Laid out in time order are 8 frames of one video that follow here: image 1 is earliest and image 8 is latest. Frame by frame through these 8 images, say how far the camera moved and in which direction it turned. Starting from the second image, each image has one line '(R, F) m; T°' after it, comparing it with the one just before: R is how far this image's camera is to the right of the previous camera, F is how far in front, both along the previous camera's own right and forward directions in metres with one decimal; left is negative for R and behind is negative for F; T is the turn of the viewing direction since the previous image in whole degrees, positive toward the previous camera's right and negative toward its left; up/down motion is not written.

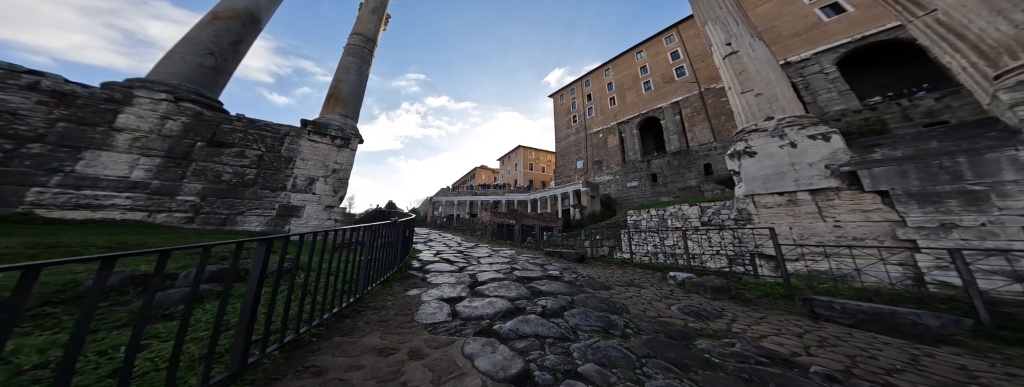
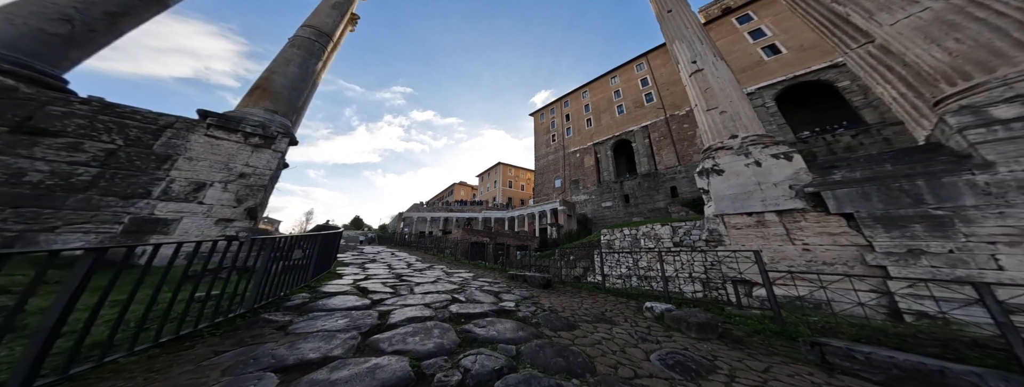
(+0.4, +0.5) m; +5°
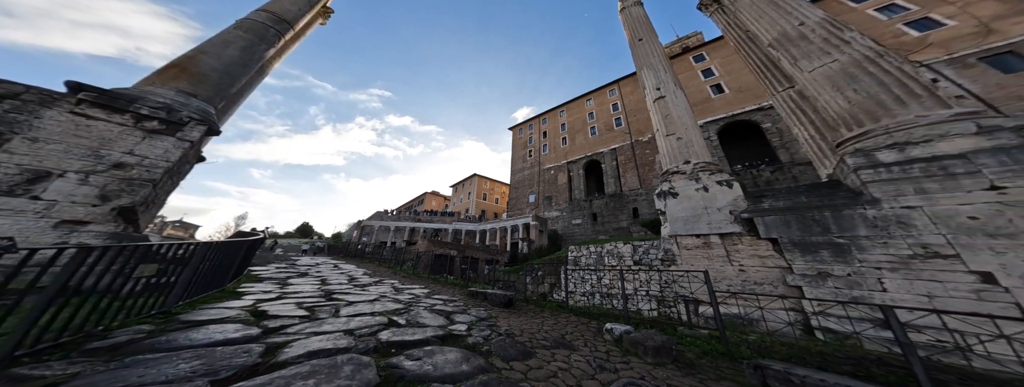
(+0.1, +0.2) m; +7°
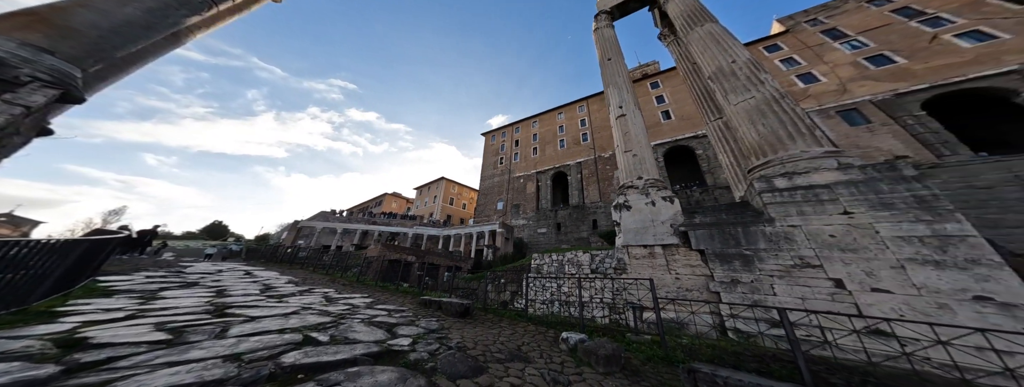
(+0.1, +0.1) m; +9°
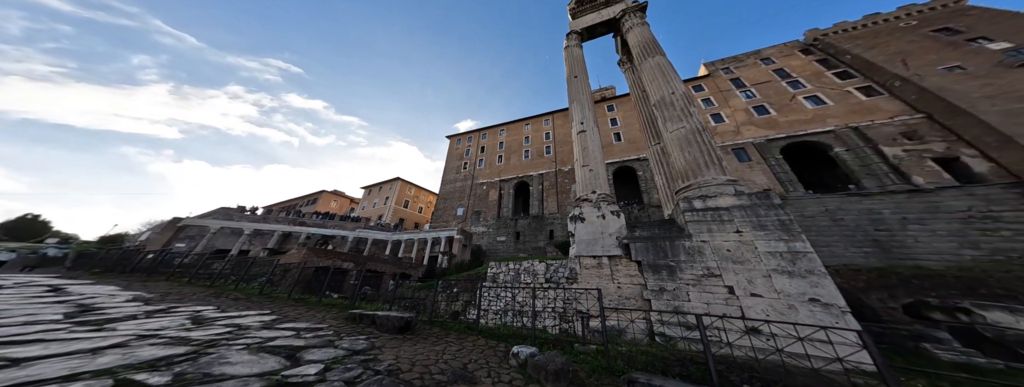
(0.0, +0.1) m; +10°
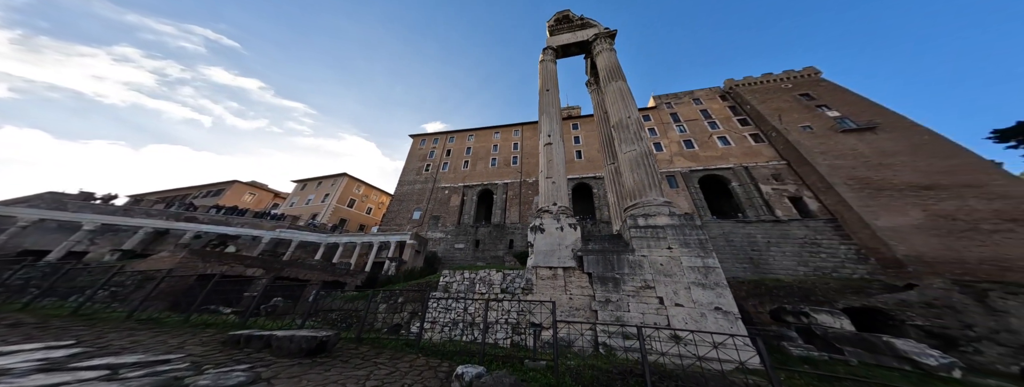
(0.0, +0.1) m; +11°
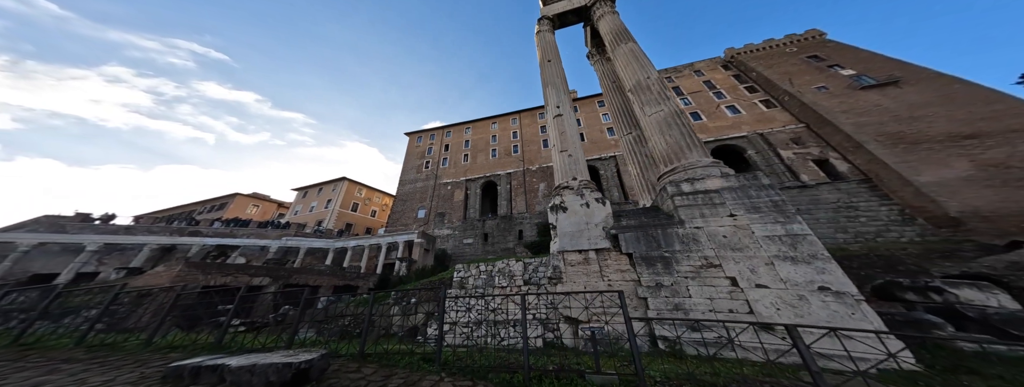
(-0.4, +1.0) m; -1°
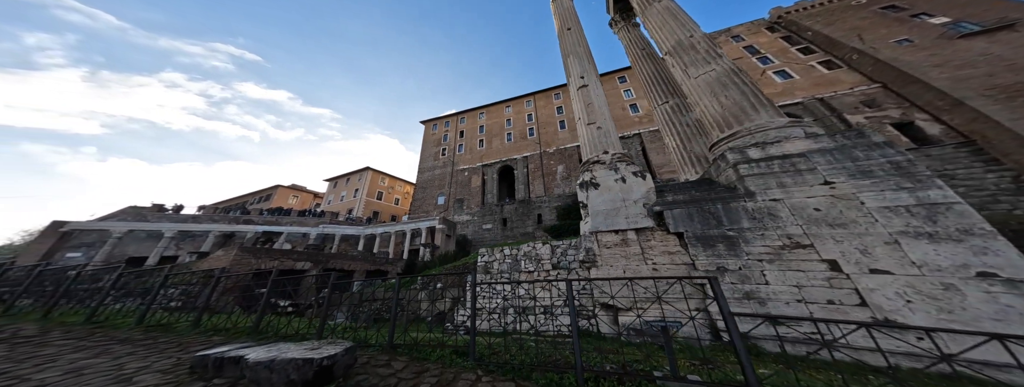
(-0.3, +0.5) m; -5°
